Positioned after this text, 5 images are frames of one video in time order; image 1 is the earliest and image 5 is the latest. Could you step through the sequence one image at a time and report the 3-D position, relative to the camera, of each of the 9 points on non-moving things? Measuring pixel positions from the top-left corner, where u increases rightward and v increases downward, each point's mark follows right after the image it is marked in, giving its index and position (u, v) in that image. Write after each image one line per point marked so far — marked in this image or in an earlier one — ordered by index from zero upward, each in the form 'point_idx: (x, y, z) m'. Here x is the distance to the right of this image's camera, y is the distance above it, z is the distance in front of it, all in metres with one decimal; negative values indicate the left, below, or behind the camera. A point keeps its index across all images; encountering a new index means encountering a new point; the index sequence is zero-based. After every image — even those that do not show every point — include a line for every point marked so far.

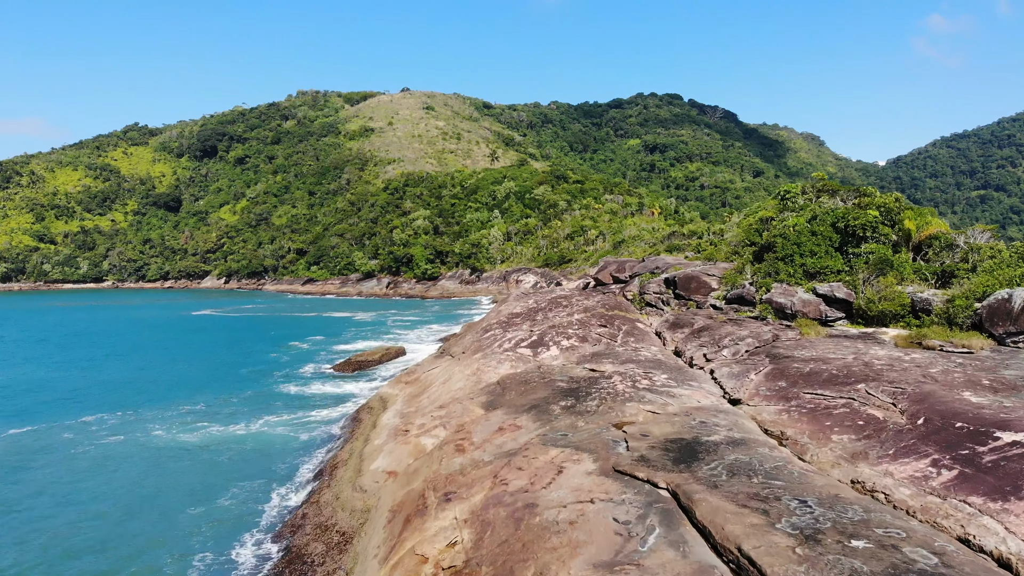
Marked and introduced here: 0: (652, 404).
0: (+5.2, -4.3, +13.9) m
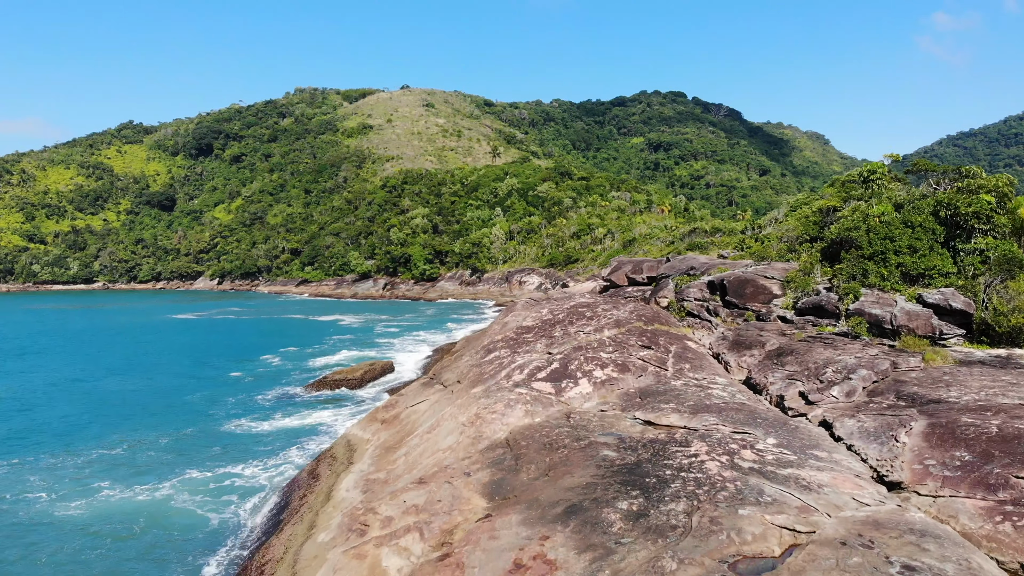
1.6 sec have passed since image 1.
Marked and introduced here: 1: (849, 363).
0: (+5.7, -4.7, +7.9) m
1: (+13.6, -3.0, +15.1) m
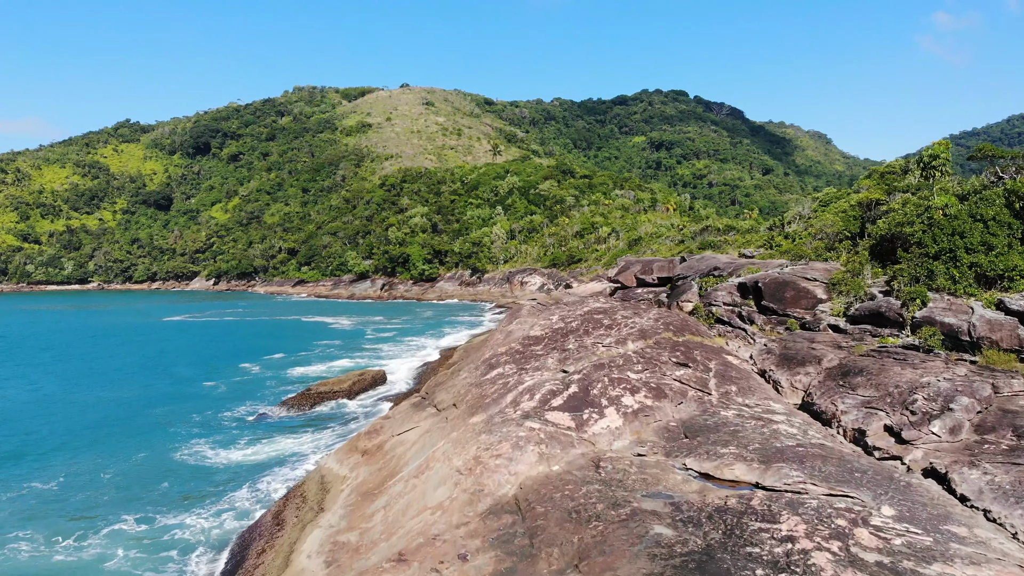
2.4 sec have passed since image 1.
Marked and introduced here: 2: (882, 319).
0: (+6.0, -4.9, +4.9) m
1: (+13.9, -3.2, +12.1) m
2: (+17.4, -1.5, +17.6) m
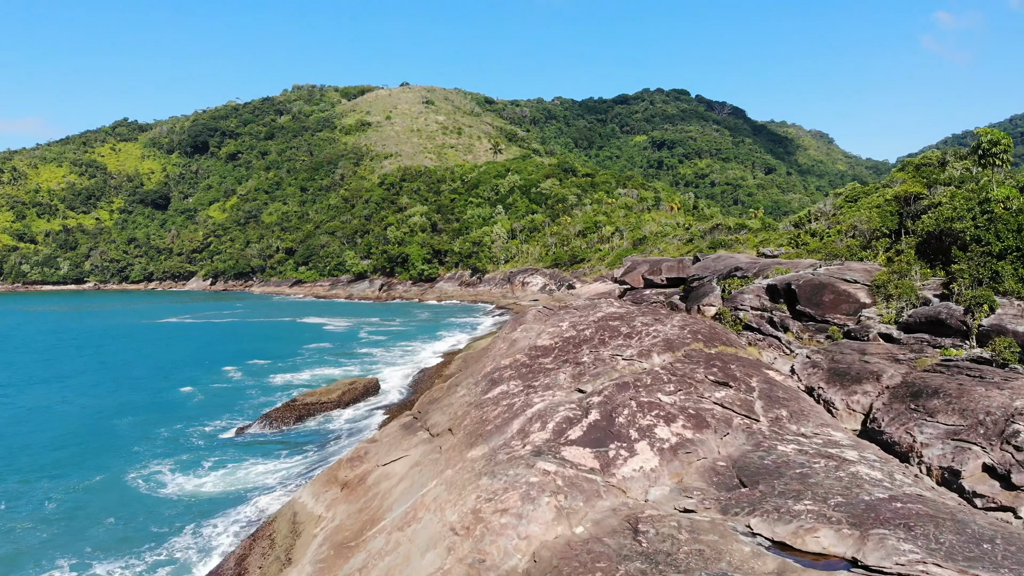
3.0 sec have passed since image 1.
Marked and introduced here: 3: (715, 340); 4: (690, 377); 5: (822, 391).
0: (+6.2, -5.0, +2.6) m
1: (+14.1, -3.3, +9.9) m
2: (+17.6, -1.6, +15.3) m
3: (+8.3, -2.2, +15.3) m
4: (+5.7, -2.9, +12.0) m
5: (+11.1, -3.7, +13.4) m
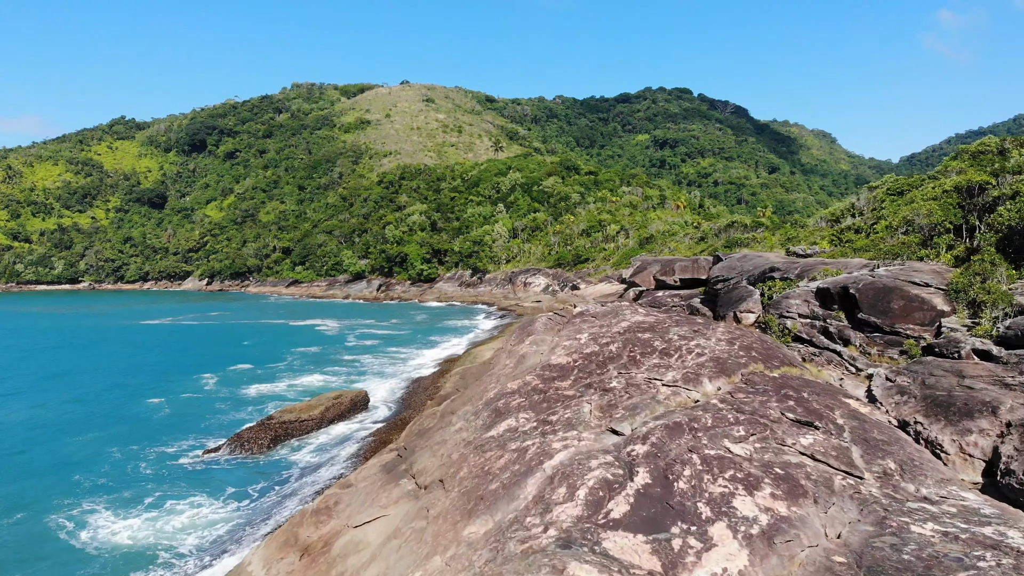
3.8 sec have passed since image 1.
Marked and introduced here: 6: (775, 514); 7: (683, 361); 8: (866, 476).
0: (+6.5, -5.2, -0.4) m
1: (+14.4, -3.5, +6.9) m
2: (+17.9, -1.8, +12.3) m
3: (+8.6, -2.3, +12.3) m
4: (+6.0, -3.1, +9.0) m
5: (+11.4, -3.8, +10.4) m
6: (+4.7, -4.0, +6.7) m
7: (+5.1, -2.3, +11.7) m
8: (+7.6, -4.0, +8.0) m
